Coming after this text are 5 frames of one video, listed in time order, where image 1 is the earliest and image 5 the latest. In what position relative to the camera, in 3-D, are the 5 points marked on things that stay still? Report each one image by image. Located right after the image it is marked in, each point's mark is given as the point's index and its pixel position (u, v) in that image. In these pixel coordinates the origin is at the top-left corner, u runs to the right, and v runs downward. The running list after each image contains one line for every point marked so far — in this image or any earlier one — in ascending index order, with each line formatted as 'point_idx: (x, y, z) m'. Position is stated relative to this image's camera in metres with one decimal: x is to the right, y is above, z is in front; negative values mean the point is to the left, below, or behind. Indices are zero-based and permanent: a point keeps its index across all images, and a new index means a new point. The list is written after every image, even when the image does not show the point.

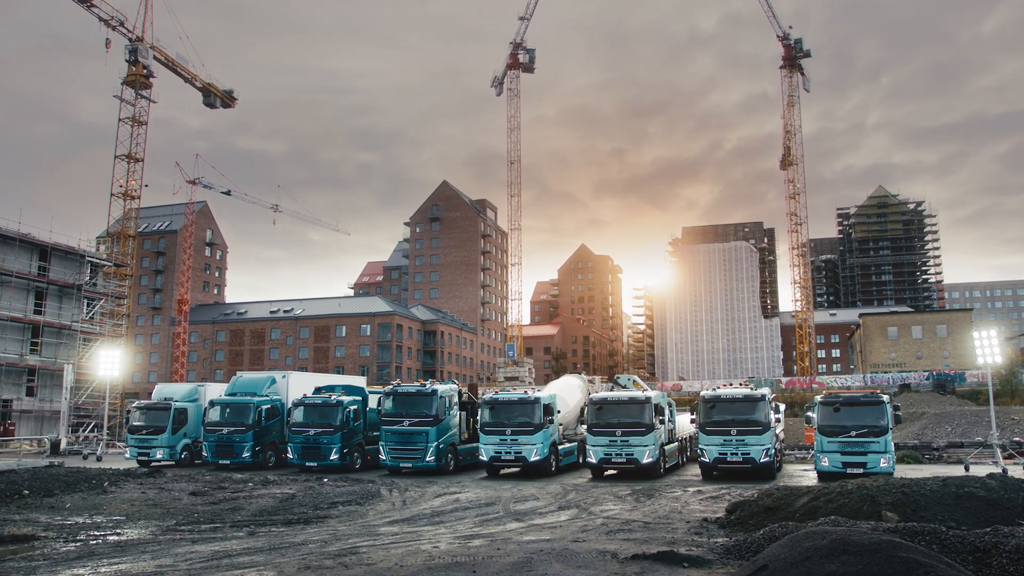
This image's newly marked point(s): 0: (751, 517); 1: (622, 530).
0: (+4.2, -4.0, +12.6) m
1: (+2.1, -4.3, +12.7) m
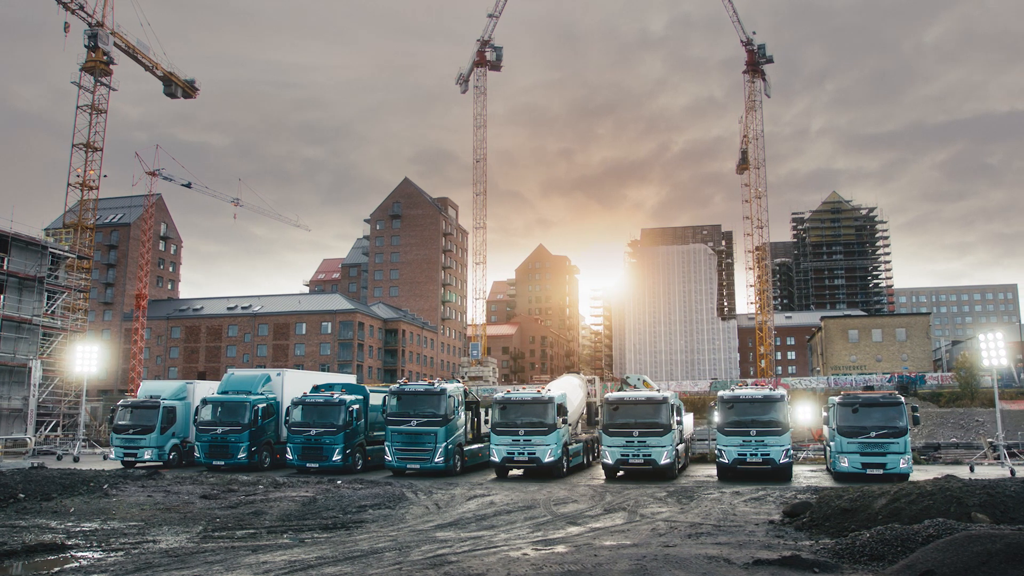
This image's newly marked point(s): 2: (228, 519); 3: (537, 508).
0: (+5.5, -4.0, +12.4) m
1: (+3.3, -4.2, +12.3) m
2: (-6.7, -5.4, +16.9) m
3: (+0.6, -5.1, +16.6) m
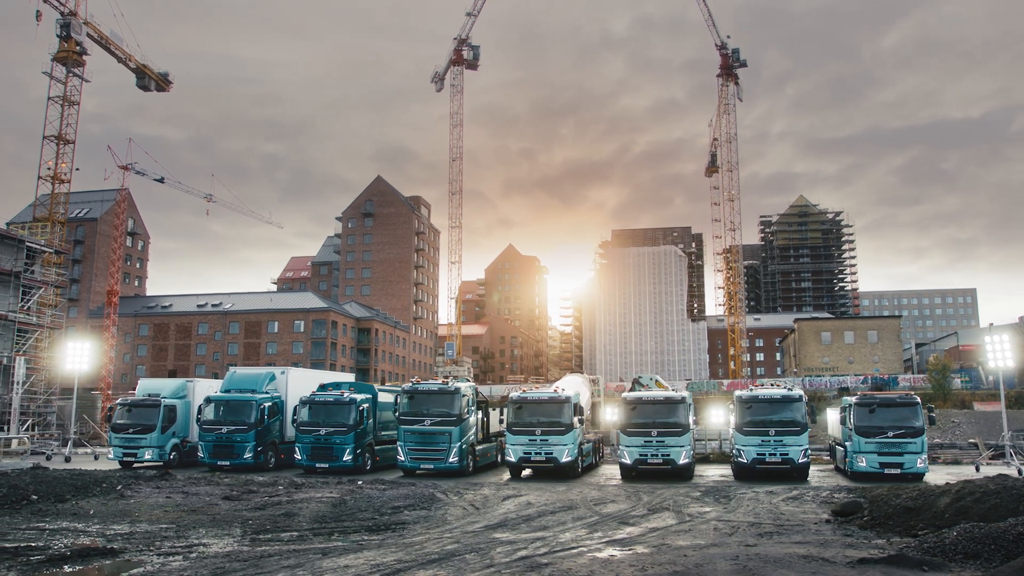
0: (+6.6, -4.0, +12.5) m
1: (+4.4, -4.2, +12.3) m
2: (-5.8, -5.3, +16.5) m
3: (+1.5, -5.1, +16.4) m
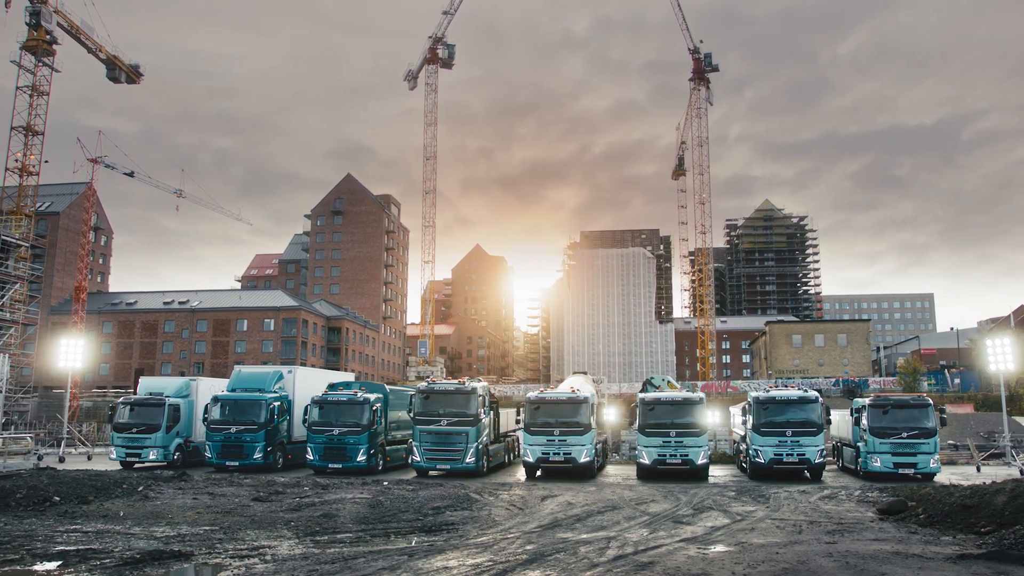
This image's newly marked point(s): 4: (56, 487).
0: (+7.8, -4.1, +12.9) m
1: (+5.7, -4.3, +12.6) m
2: (-4.7, -5.3, +16.3) m
3: (+2.6, -5.1, +16.6) m
4: (-12.4, -5.4, +19.5) m
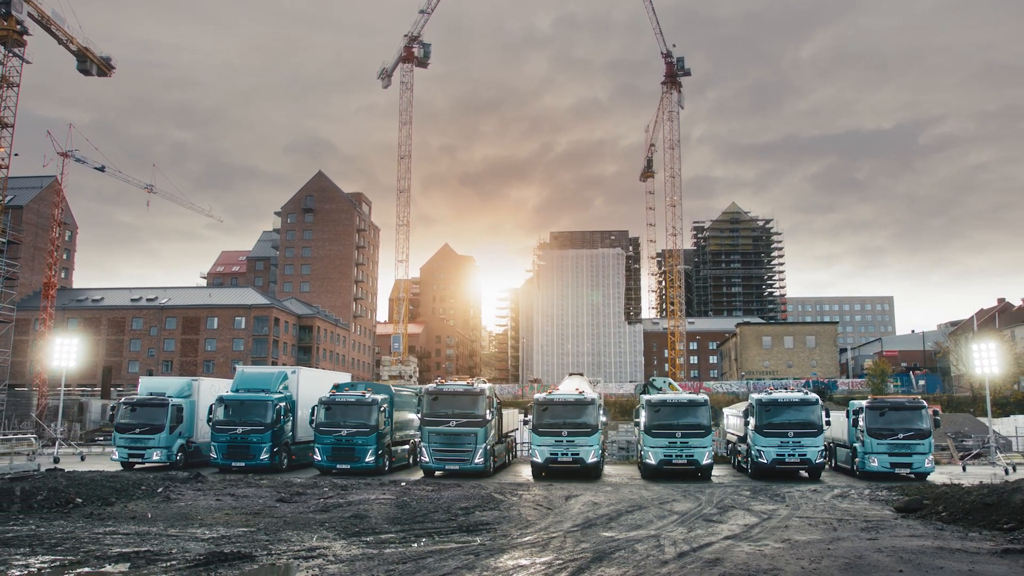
0: (+8.7, -4.3, +13.6) m
1: (+6.5, -4.4, +13.3) m
2: (-4.0, -5.4, +16.5) m
3: (+3.3, -5.2, +17.1) m
4: (-11.9, -5.4, +19.4) m
